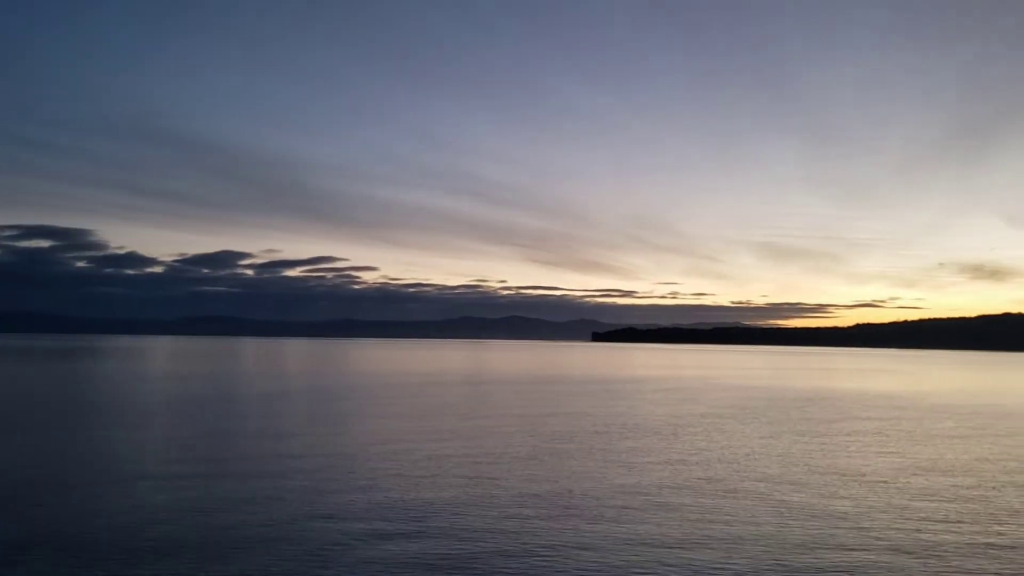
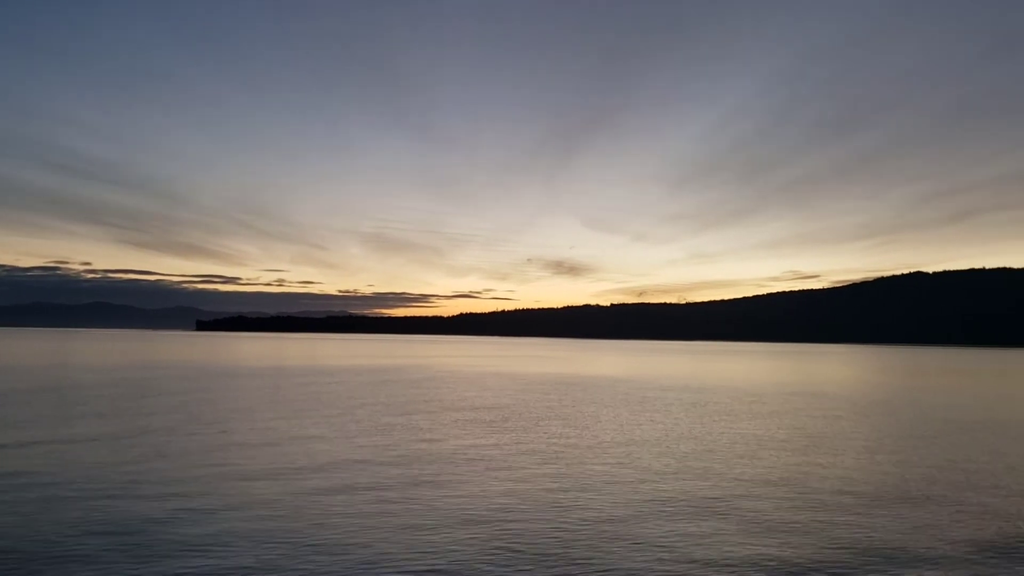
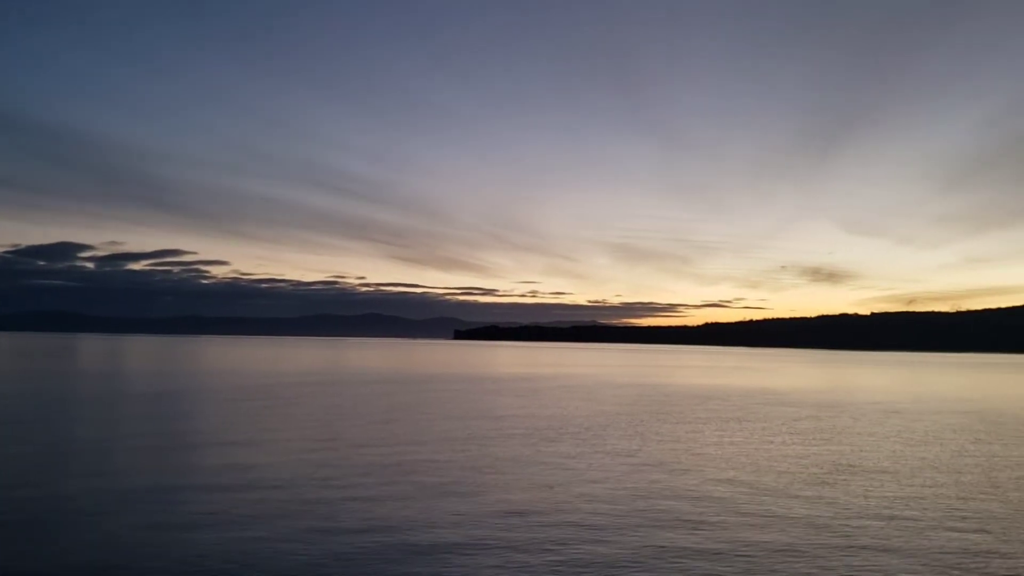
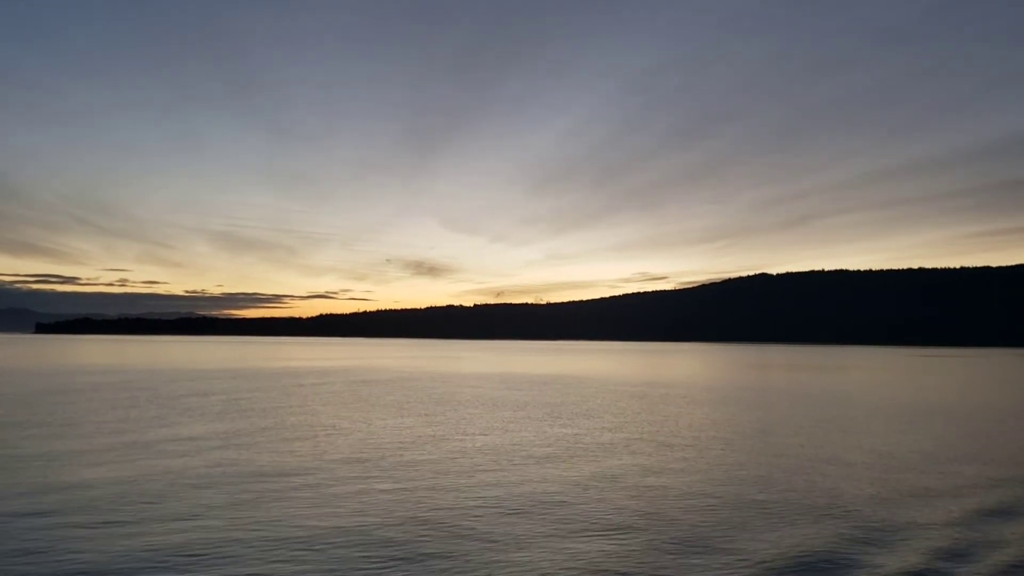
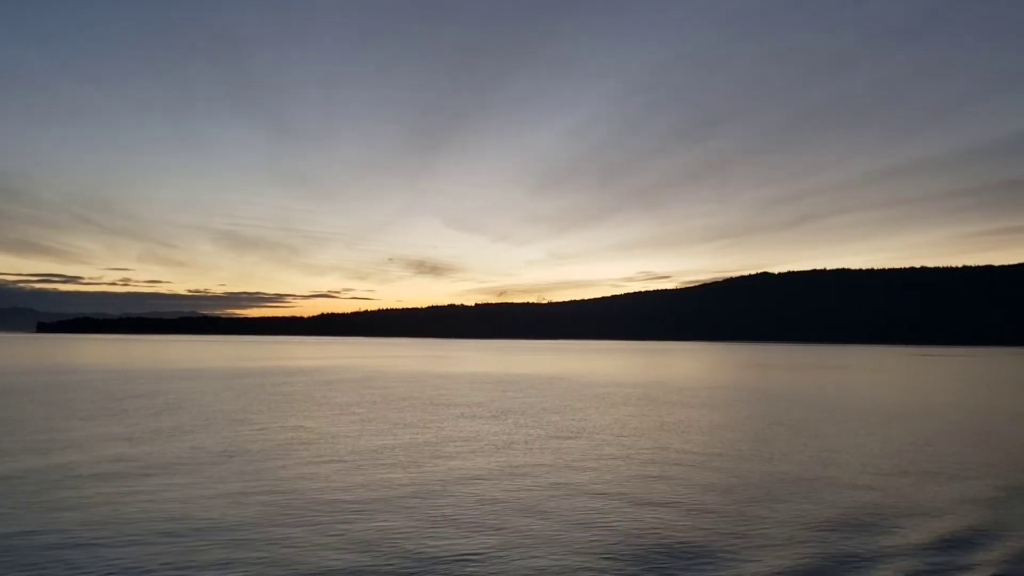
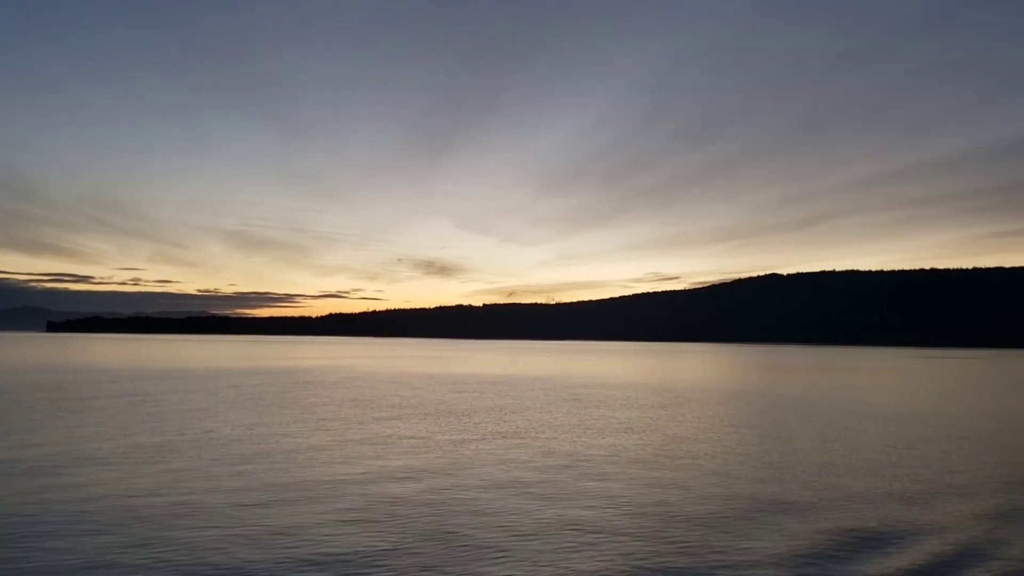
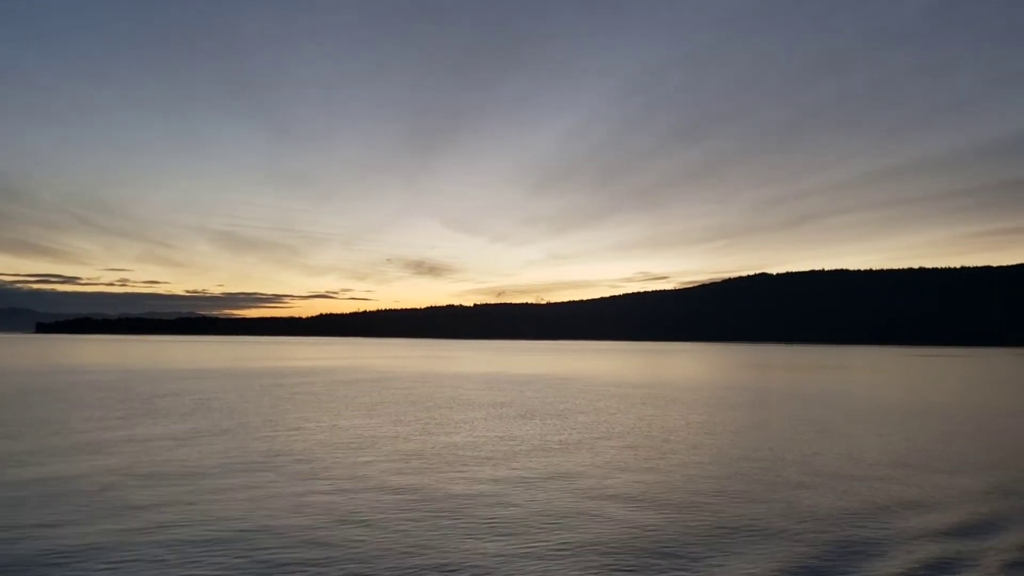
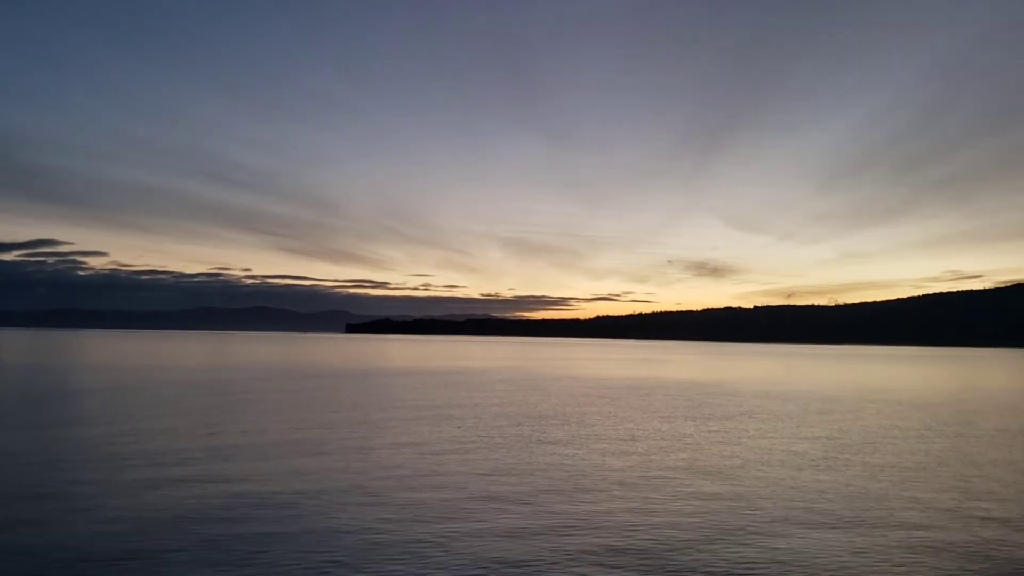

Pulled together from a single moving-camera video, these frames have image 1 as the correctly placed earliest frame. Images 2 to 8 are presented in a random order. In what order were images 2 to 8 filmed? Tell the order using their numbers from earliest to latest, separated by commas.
3, 8, 2, 6, 5, 7, 4
